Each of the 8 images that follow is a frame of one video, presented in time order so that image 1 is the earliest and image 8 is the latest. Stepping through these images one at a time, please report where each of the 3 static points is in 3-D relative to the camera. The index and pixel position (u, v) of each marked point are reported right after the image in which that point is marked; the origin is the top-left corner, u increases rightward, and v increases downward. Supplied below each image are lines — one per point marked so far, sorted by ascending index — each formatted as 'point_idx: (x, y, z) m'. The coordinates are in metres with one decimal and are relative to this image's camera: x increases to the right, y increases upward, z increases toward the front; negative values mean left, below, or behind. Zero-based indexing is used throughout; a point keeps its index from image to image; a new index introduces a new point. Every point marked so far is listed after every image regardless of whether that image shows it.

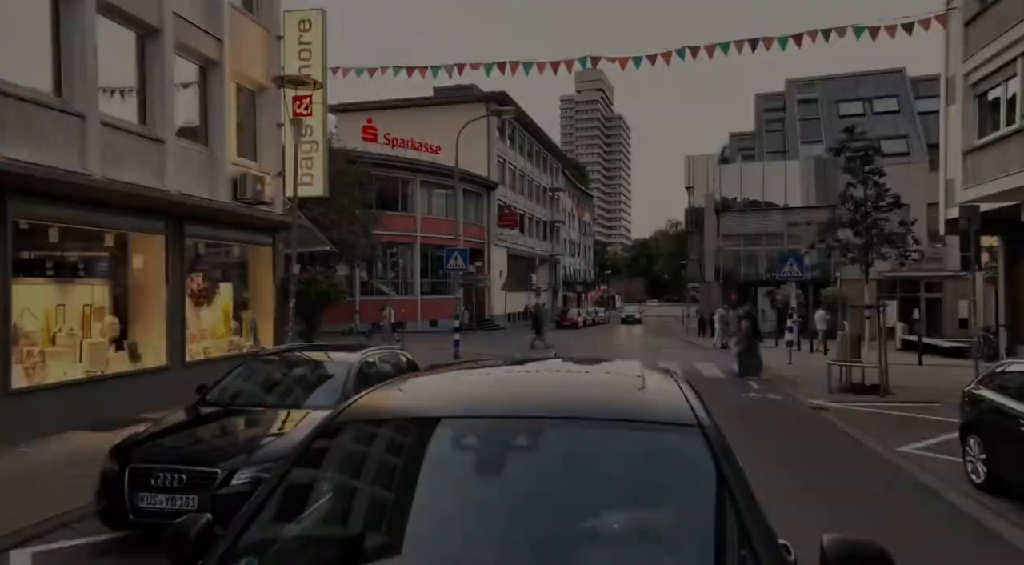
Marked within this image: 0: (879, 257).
0: (+5.8, +0.4, +11.0) m
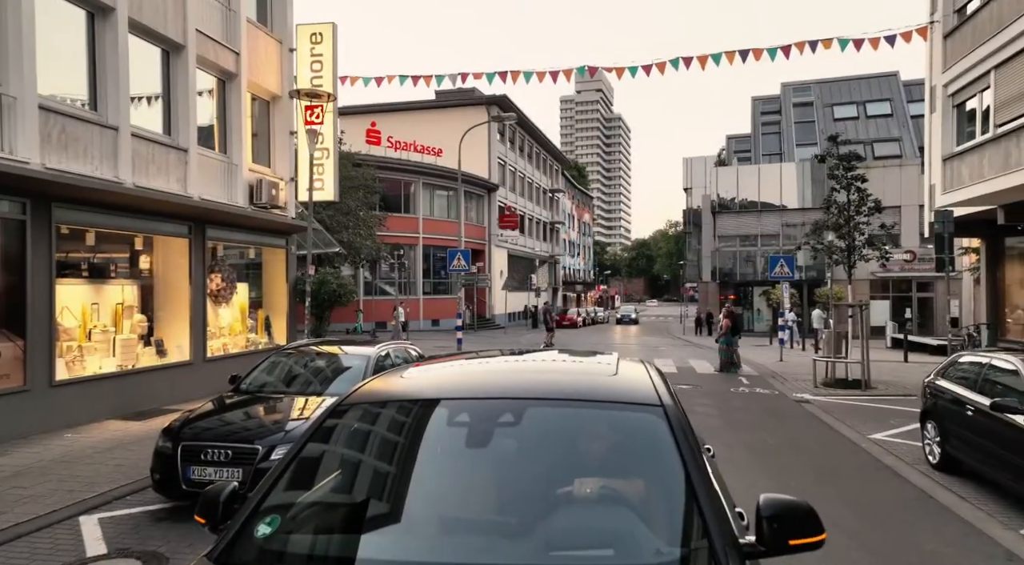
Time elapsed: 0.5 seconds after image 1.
0: (+5.8, +0.4, +11.6) m
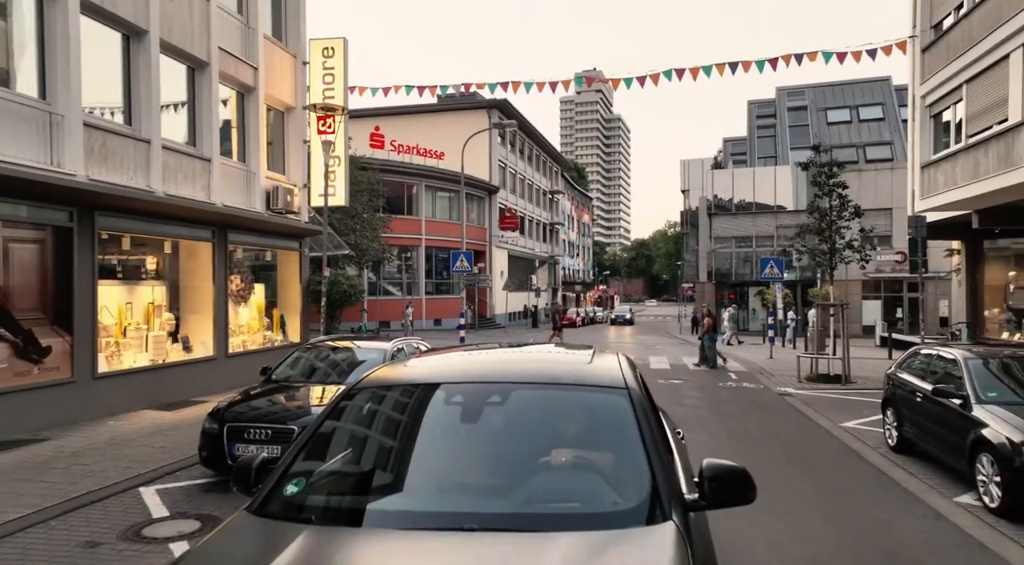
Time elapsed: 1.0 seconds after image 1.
0: (+5.9, +0.4, +12.3) m
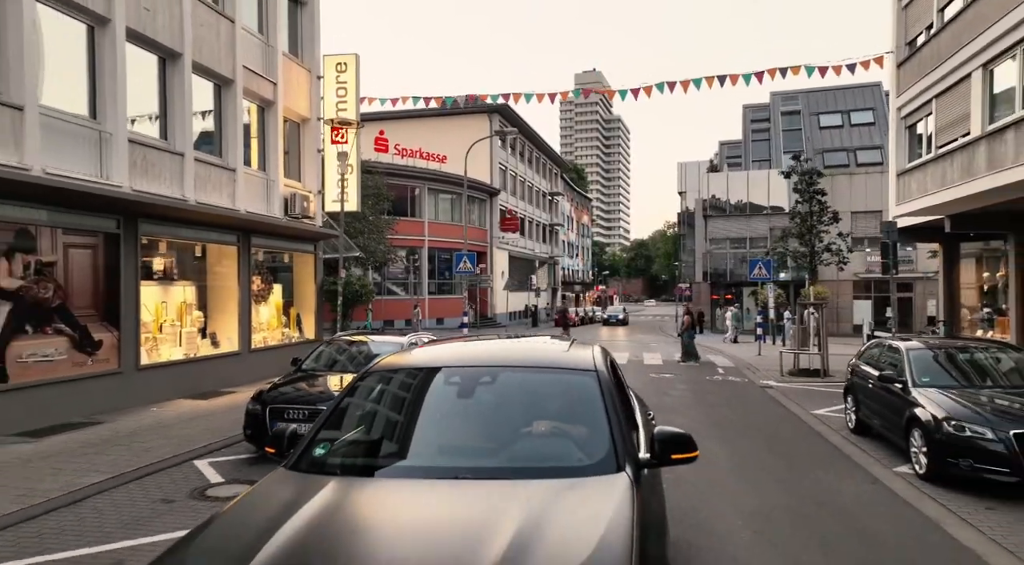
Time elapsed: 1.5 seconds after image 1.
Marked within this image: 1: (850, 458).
0: (+5.9, +0.4, +13.2) m
1: (+3.3, -1.7, +6.7) m
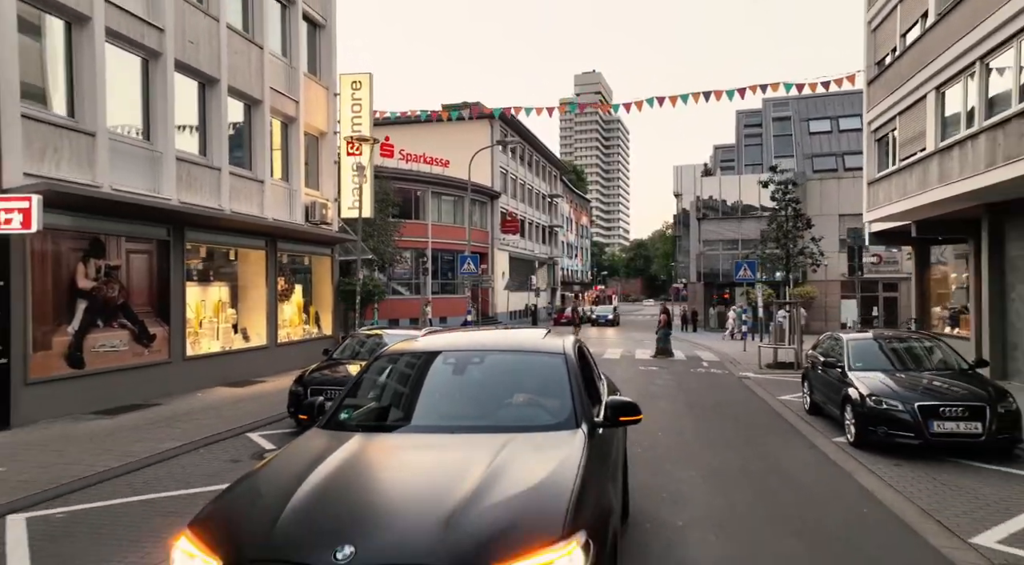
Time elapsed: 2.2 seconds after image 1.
0: (+5.9, +0.4, +14.4) m
1: (+3.3, -1.7, +7.9) m
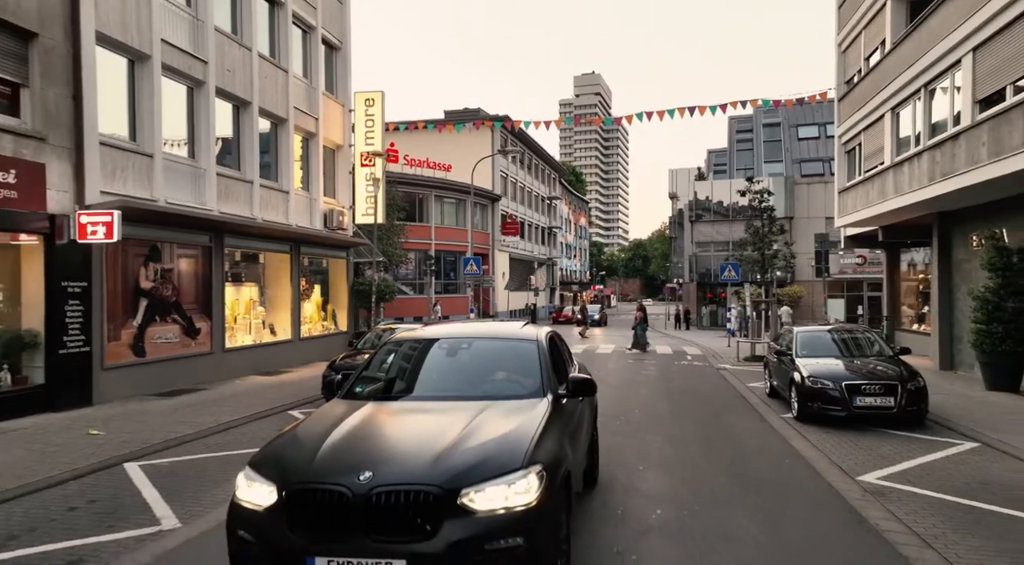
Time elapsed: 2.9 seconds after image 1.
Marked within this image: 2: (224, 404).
0: (+5.9, +0.4, +15.7) m
1: (+3.3, -1.7, +9.2) m
2: (-3.9, -1.6, +9.4) m
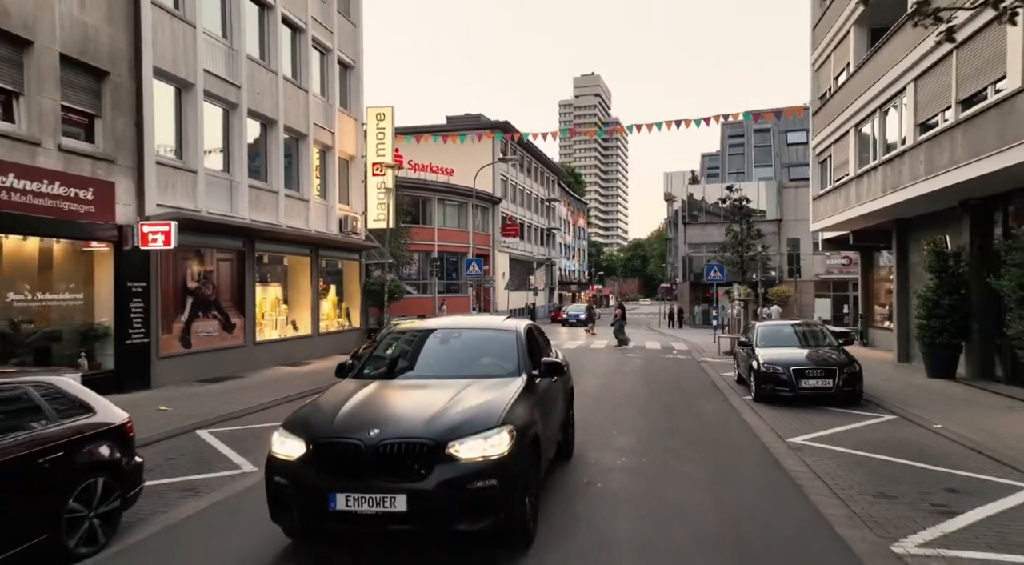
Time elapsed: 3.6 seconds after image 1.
0: (+5.9, +0.4, +17.1) m
1: (+3.3, -1.7, +10.6) m
2: (-3.9, -1.6, +10.8) m
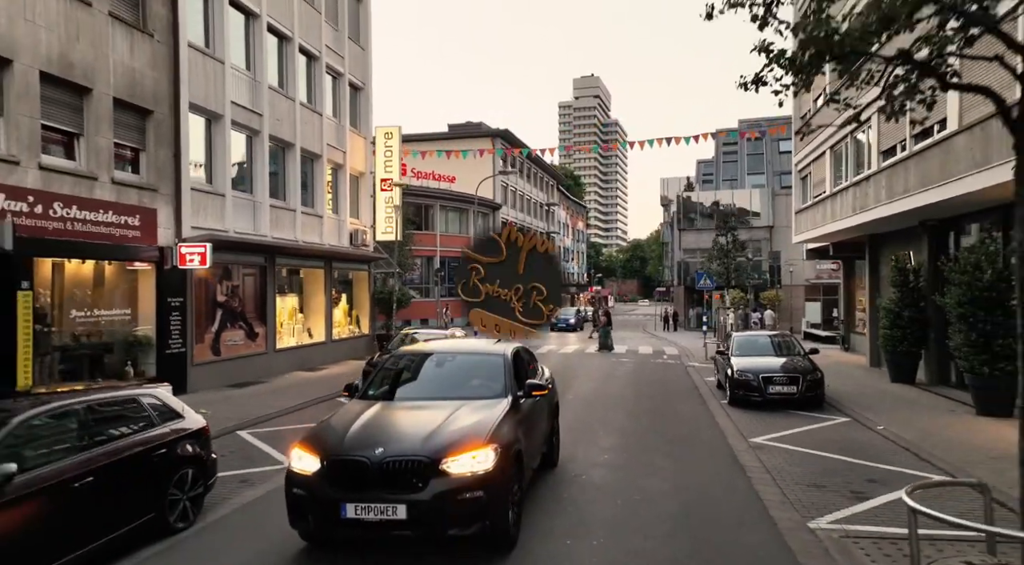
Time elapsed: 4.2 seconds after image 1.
0: (+5.9, +0.1, +18.2) m
1: (+3.3, -2.0, +11.7) m
2: (-3.9, -1.9, +11.9) m
